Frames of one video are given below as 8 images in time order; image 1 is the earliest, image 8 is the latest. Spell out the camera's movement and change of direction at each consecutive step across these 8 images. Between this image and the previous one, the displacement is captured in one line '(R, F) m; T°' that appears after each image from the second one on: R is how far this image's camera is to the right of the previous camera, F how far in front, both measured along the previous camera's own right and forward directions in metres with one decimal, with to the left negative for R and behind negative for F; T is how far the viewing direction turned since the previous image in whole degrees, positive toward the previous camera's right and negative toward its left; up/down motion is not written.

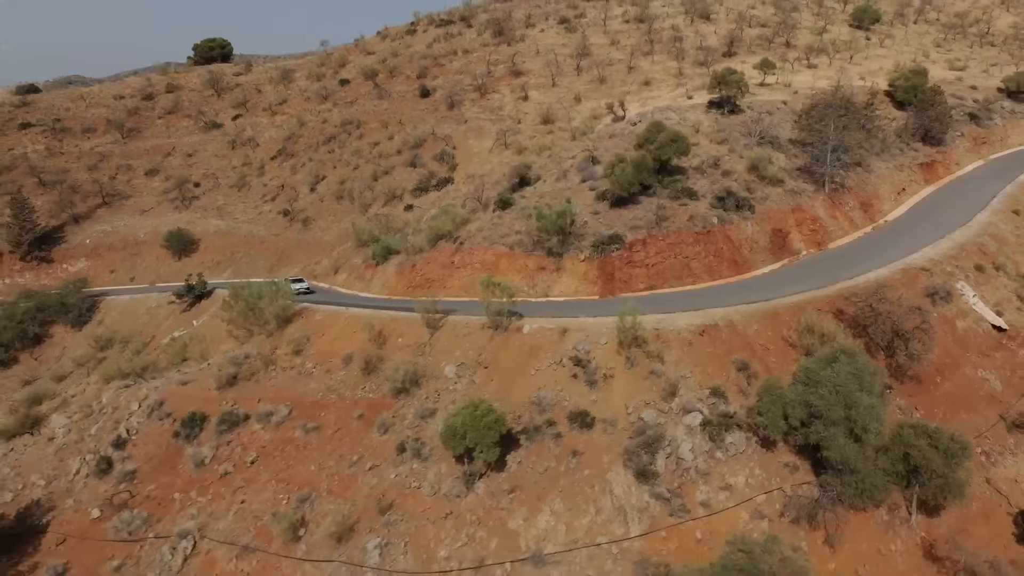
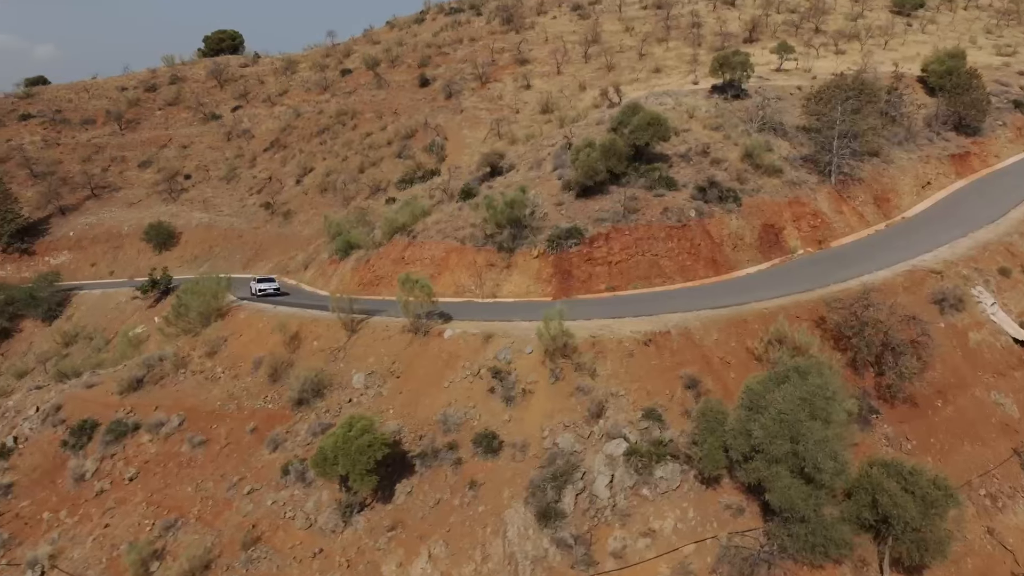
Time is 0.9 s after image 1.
(+3.1, +3.0) m; -4°
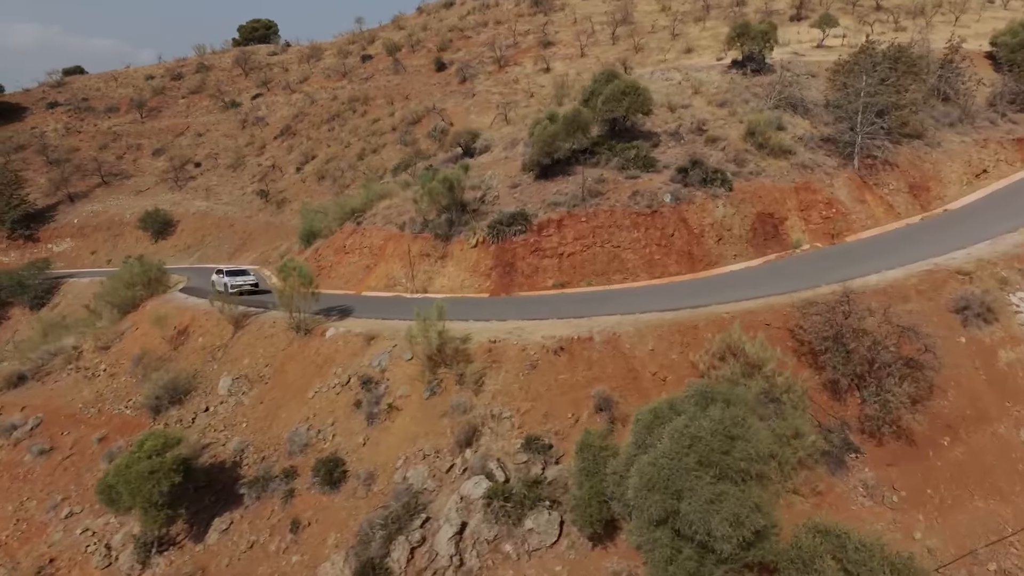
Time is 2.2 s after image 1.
(+3.6, +3.6) m; -6°
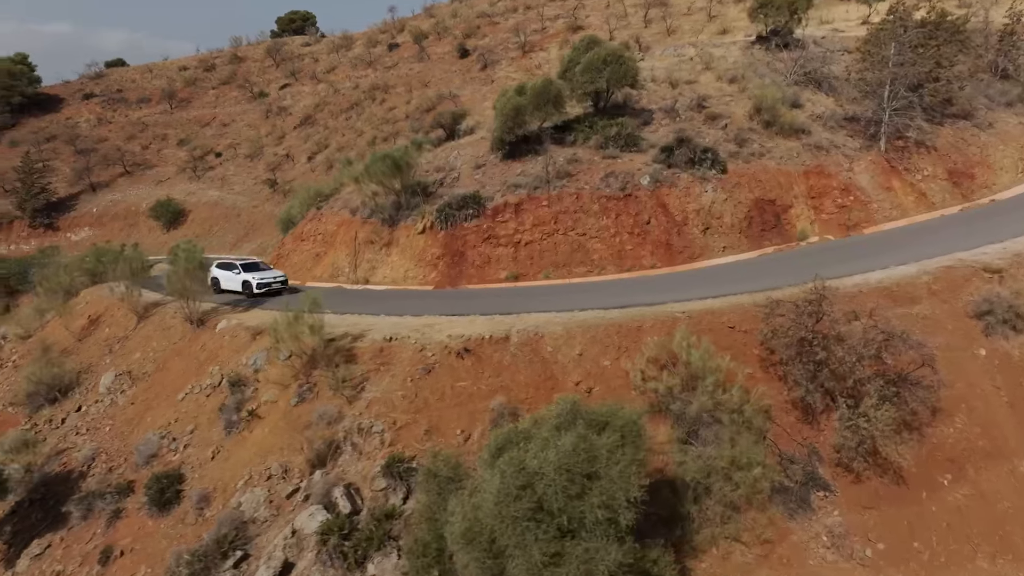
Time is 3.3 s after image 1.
(+2.6, +2.5) m; -5°
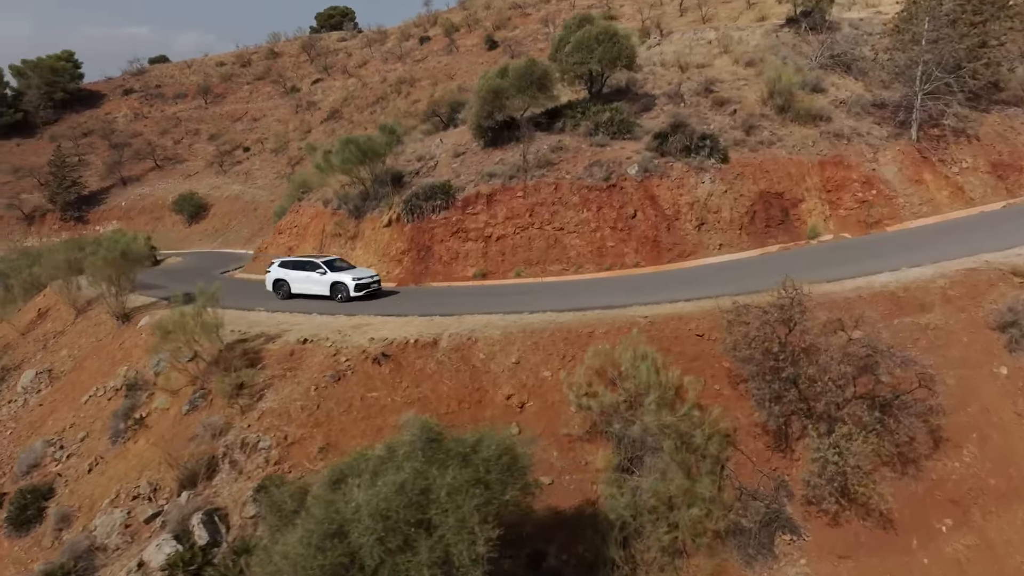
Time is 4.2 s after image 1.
(+1.8, +1.6) m; -4°
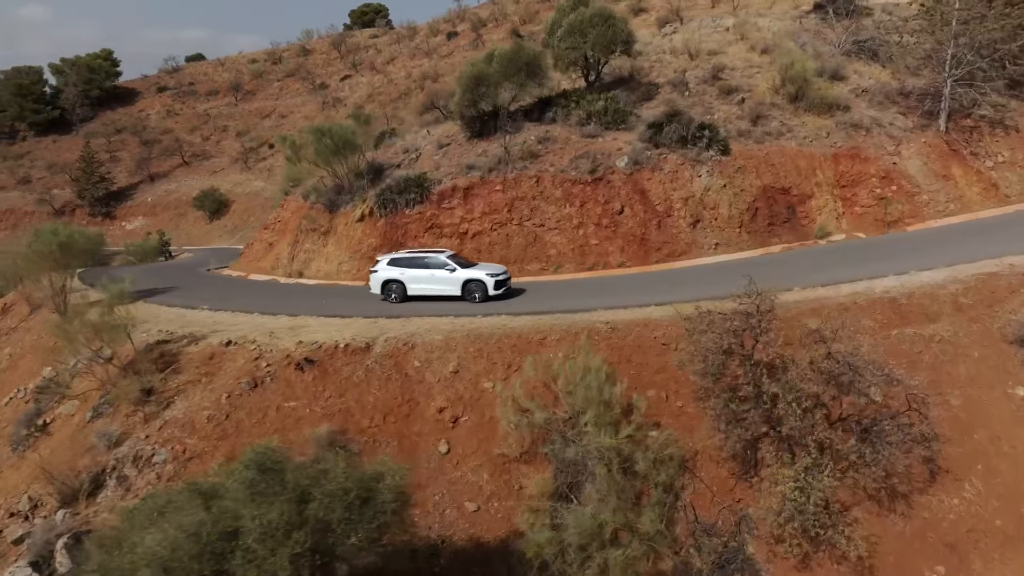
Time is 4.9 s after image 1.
(+1.3, +1.1) m; -3°
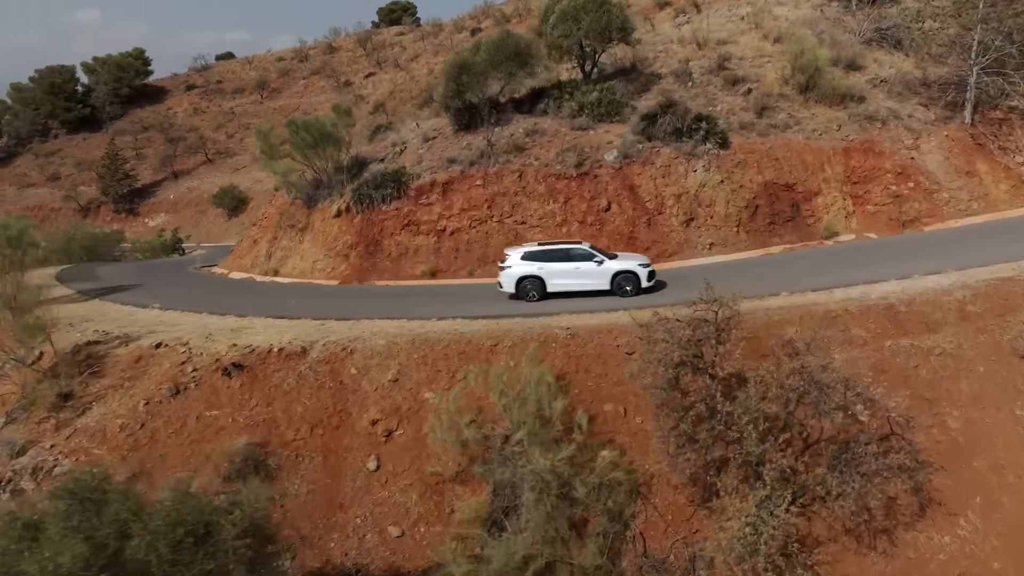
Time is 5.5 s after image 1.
(+1.0, +0.9) m; -3°
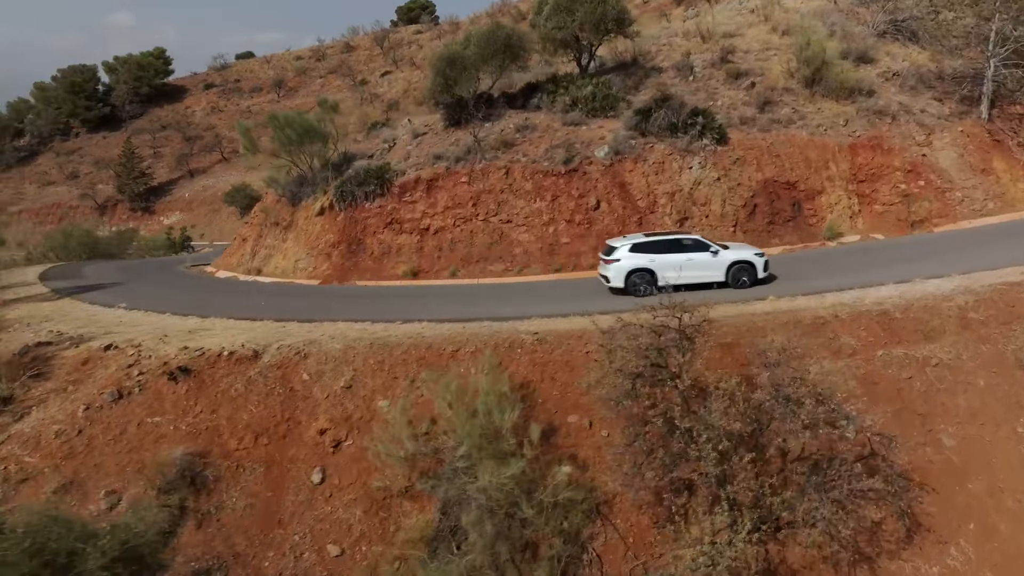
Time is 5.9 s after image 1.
(+0.7, +0.5) m; -2°
